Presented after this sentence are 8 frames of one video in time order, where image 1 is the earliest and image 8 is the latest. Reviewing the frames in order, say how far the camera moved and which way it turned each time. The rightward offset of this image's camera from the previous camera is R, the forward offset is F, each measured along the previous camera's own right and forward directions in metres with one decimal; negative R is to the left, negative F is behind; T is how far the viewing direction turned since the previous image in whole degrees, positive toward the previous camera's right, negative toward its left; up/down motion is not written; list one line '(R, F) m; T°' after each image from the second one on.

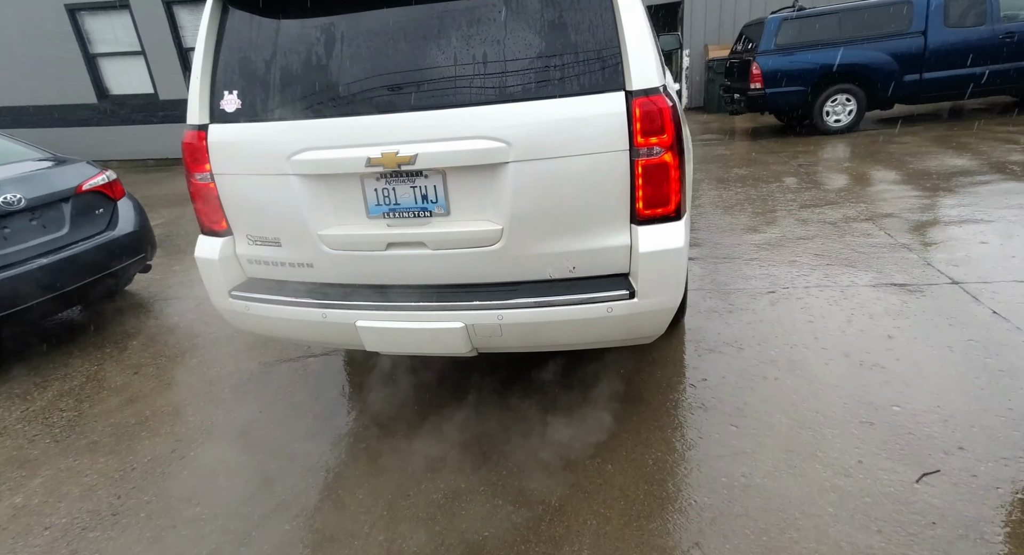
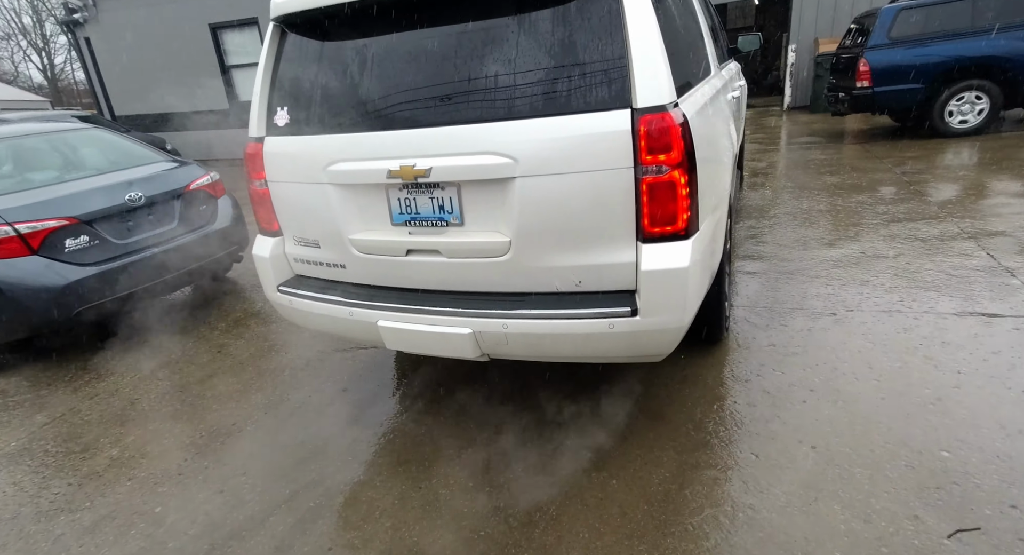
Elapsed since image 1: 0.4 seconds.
(+0.3, 0.0) m; -10°
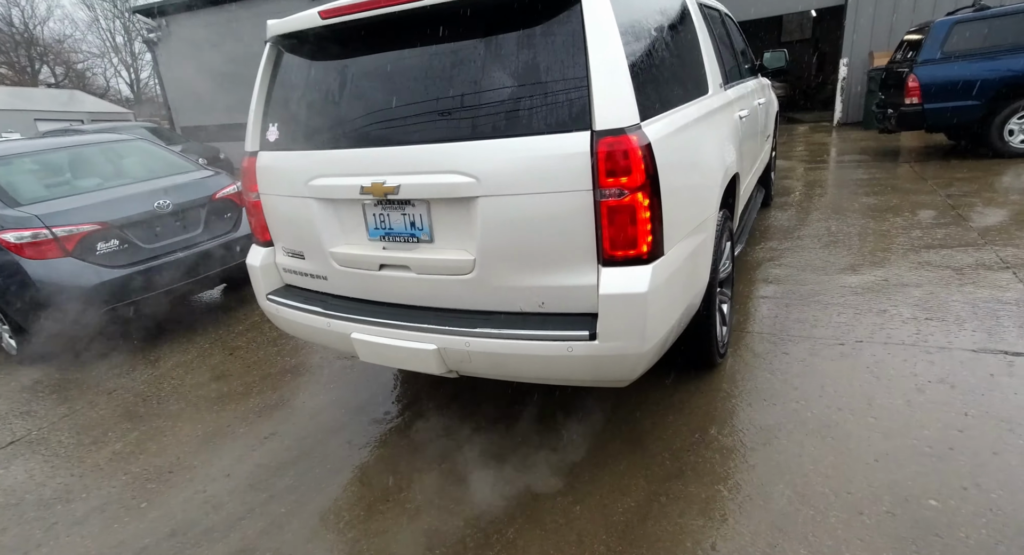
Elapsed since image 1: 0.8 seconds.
(+0.3, 0.0) m; -5°
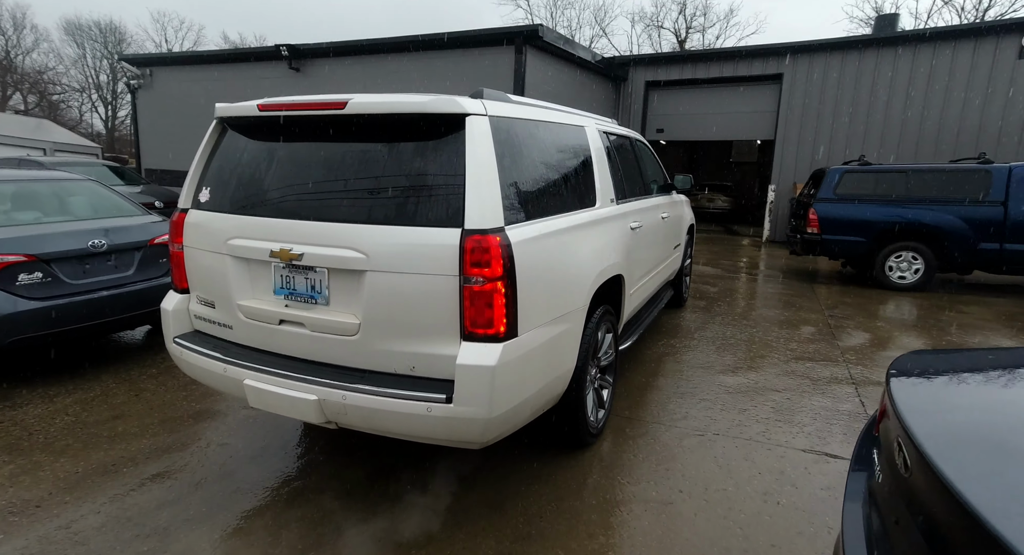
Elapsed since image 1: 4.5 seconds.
(+0.3, -0.3) m; +4°
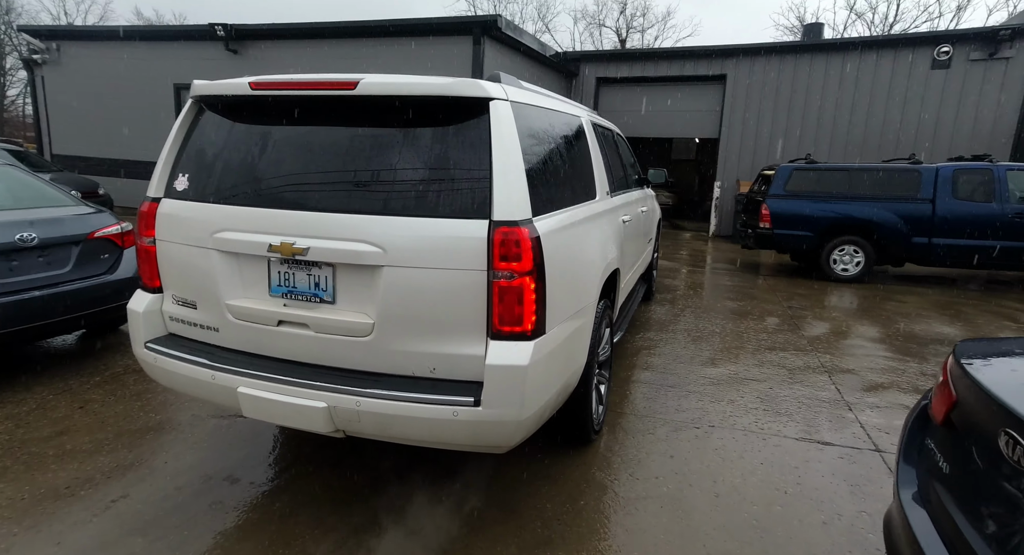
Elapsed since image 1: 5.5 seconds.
(-0.3, +0.1) m; +7°
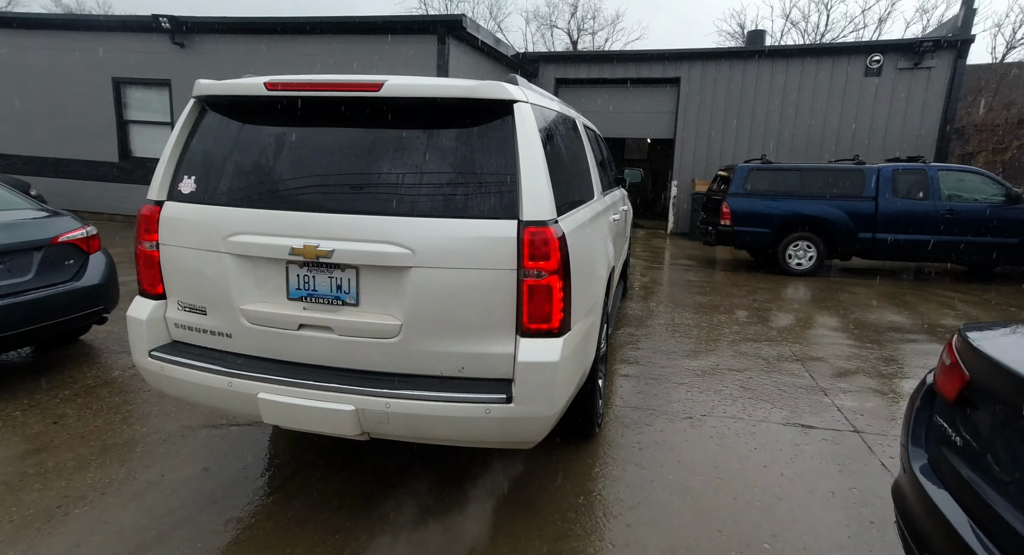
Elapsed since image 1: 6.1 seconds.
(-0.3, 0.0) m; +5°
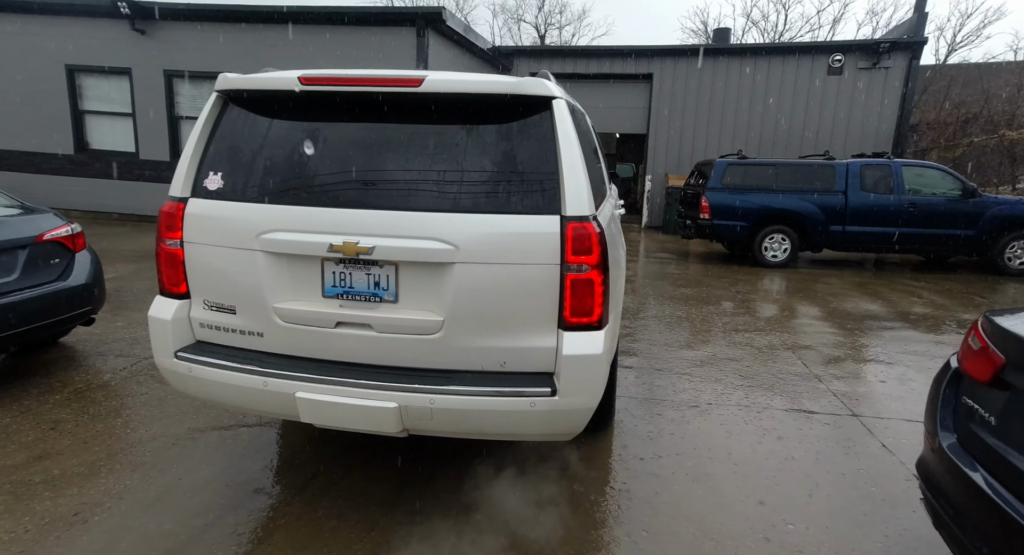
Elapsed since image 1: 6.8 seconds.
(-0.3, 0.0) m; +4°
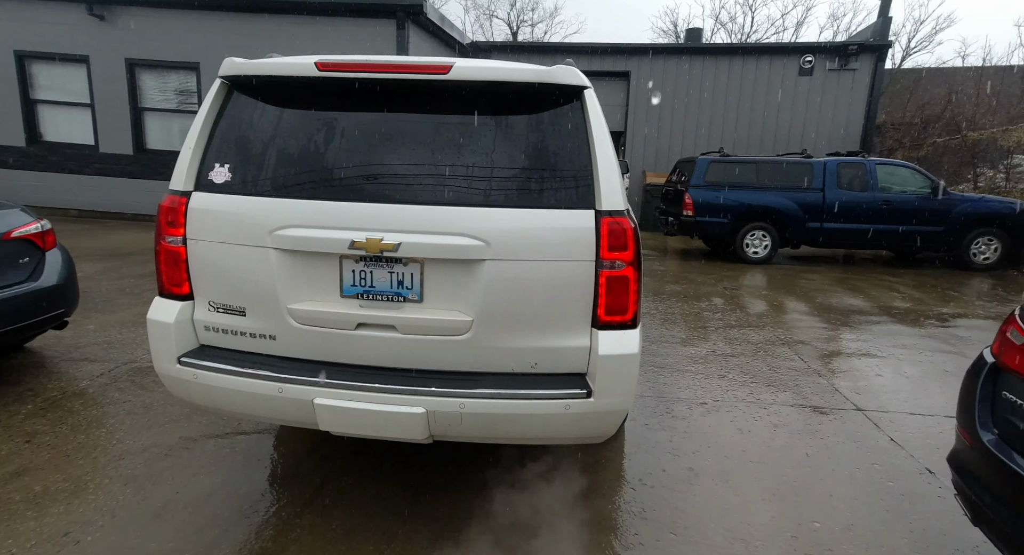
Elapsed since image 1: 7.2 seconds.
(-0.2, +0.1) m; +3°
